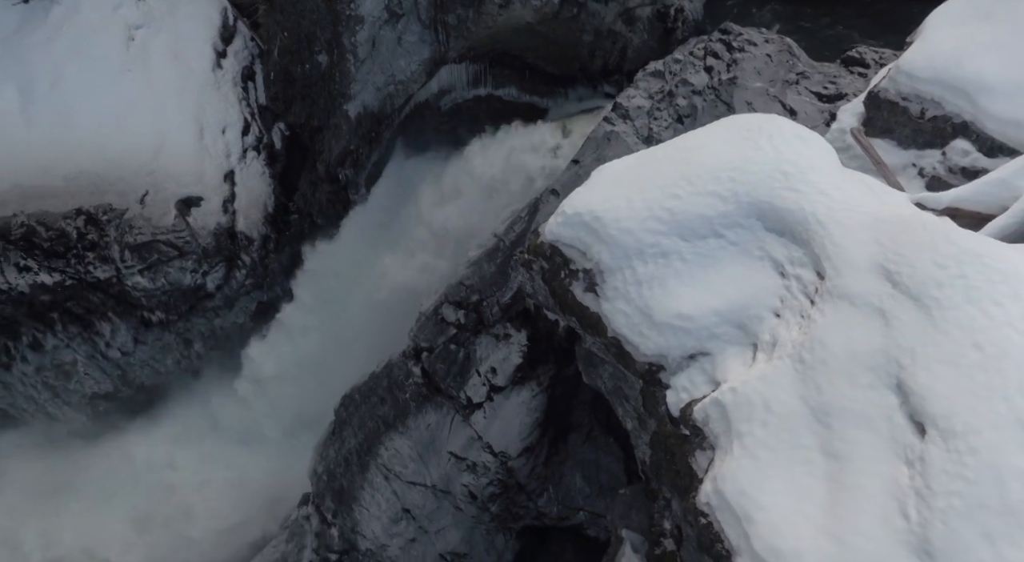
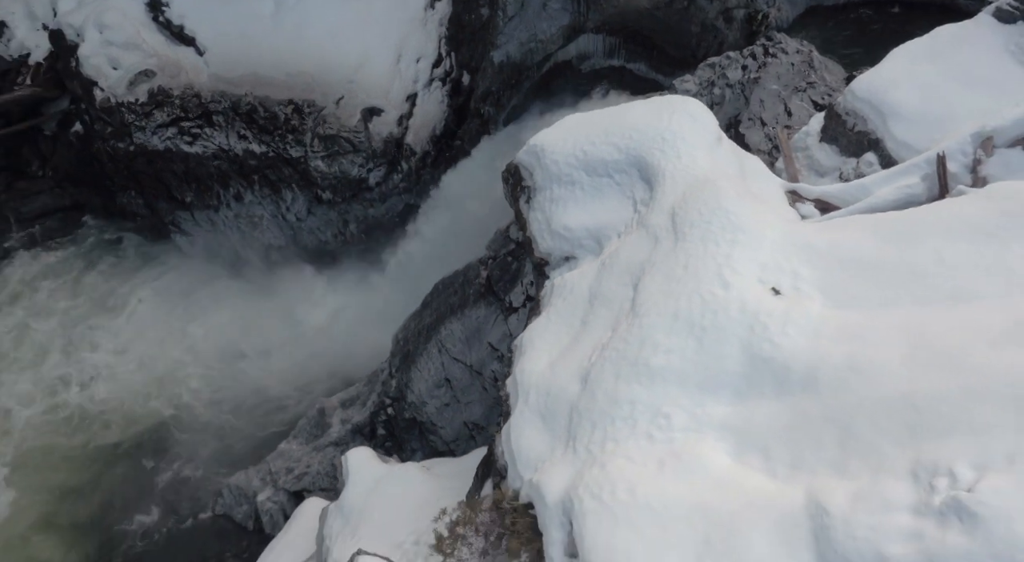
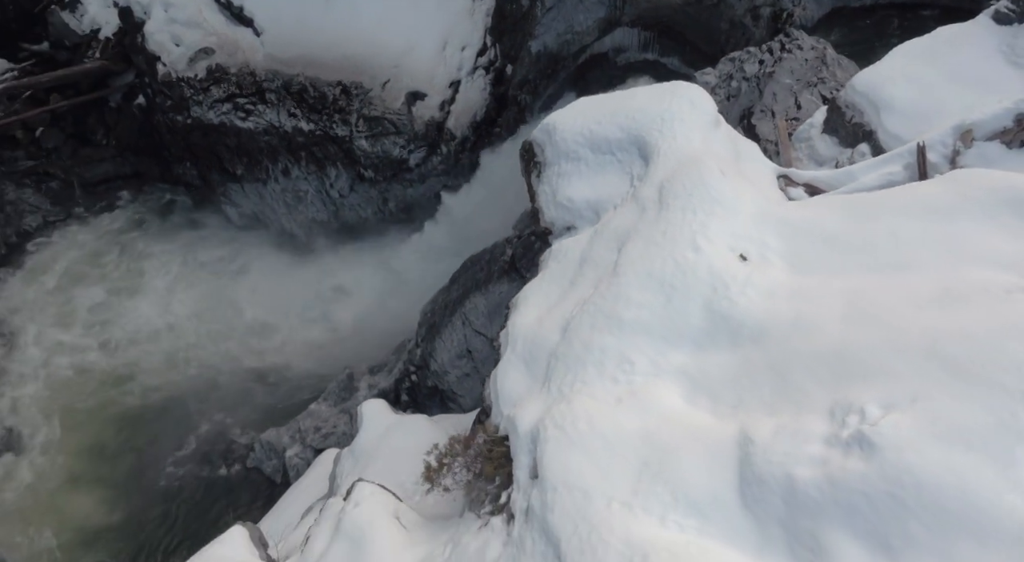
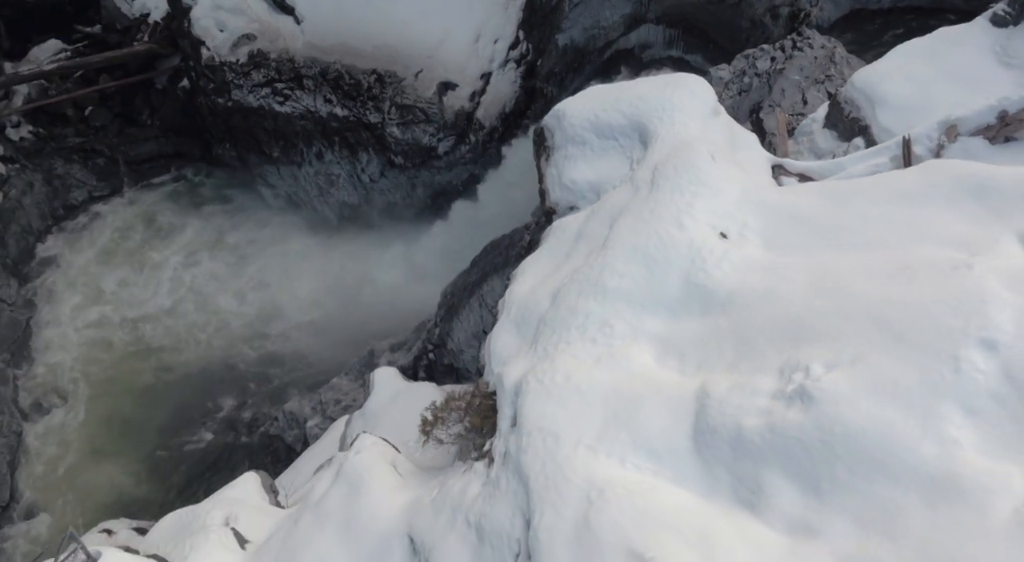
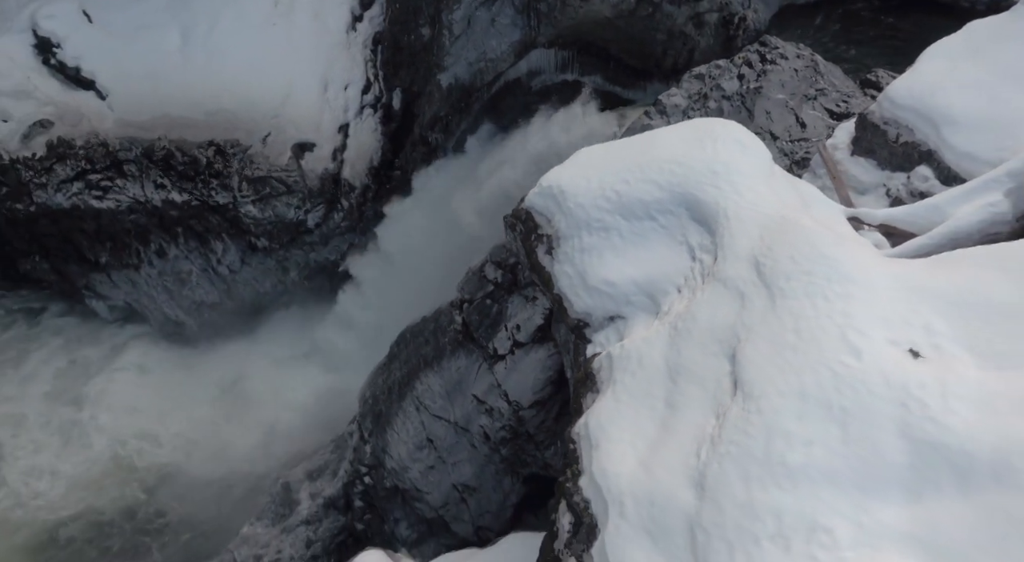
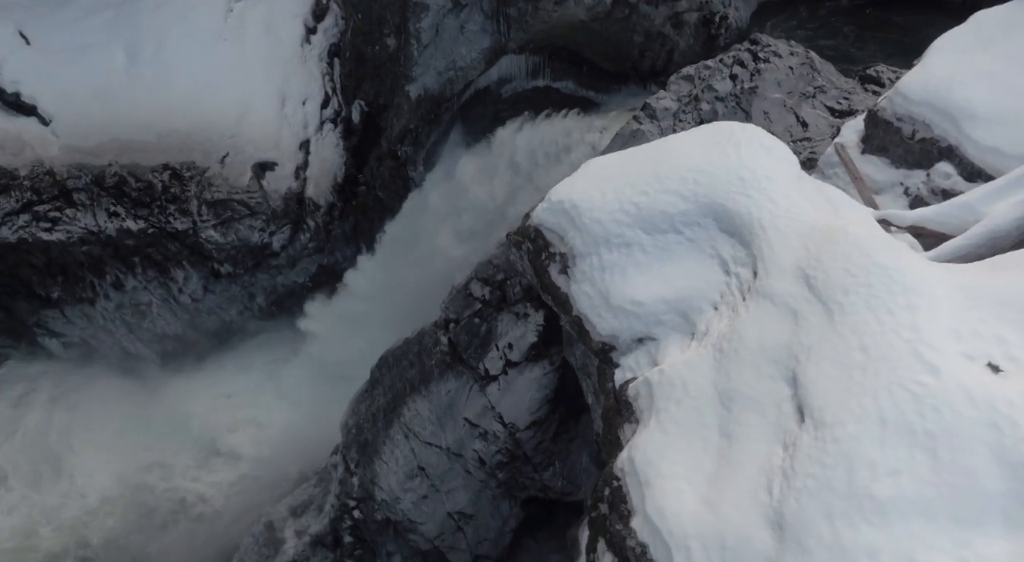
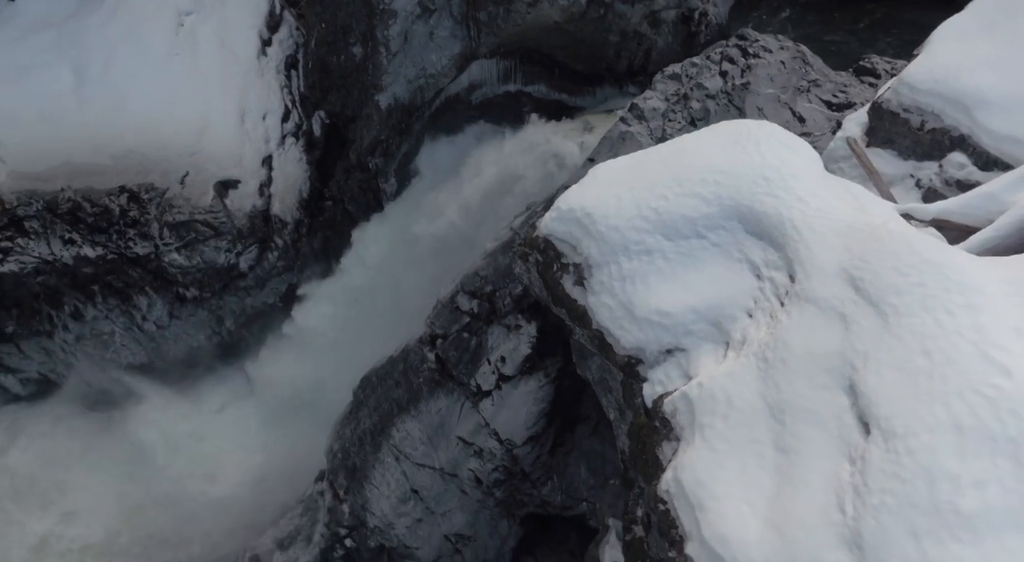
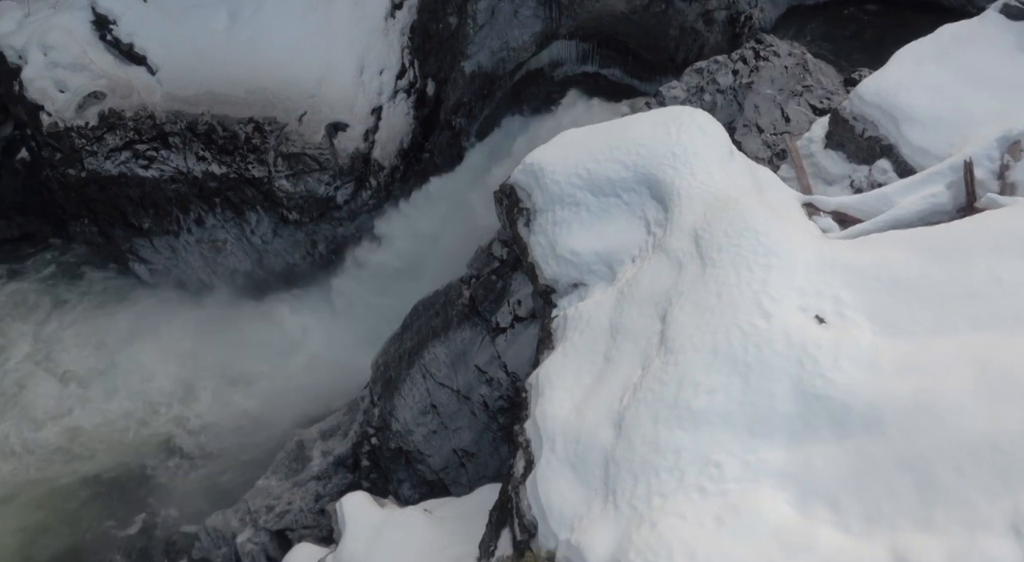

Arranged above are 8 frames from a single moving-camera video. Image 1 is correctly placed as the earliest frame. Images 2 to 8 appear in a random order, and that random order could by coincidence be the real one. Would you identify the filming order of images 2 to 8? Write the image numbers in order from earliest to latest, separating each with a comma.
7, 6, 5, 8, 2, 3, 4
